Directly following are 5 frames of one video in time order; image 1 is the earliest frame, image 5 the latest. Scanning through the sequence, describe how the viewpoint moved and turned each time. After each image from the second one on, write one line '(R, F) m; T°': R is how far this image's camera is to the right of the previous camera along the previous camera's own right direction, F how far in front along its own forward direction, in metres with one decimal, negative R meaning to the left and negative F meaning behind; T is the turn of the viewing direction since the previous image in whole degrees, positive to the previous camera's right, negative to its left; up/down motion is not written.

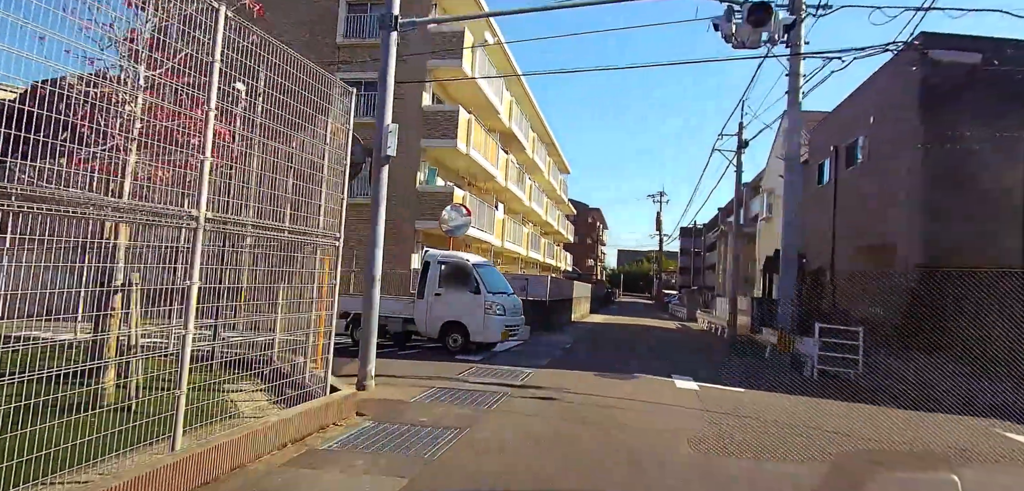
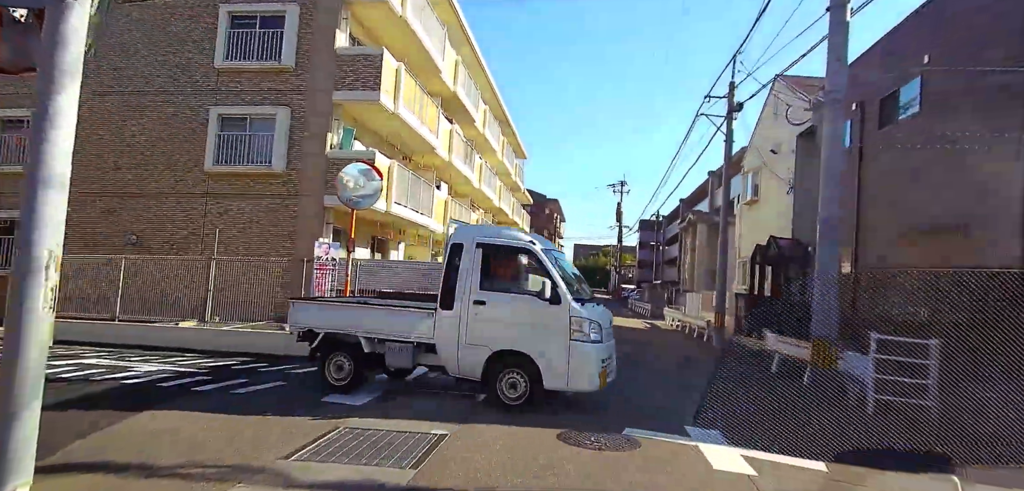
(+0.5, +3.9) m; +5°
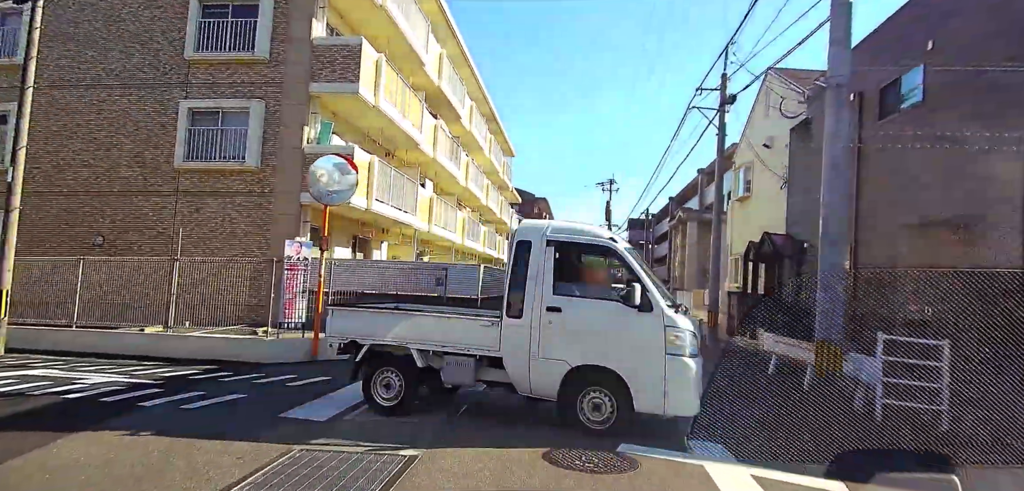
(+0.1, +0.6) m; +1°
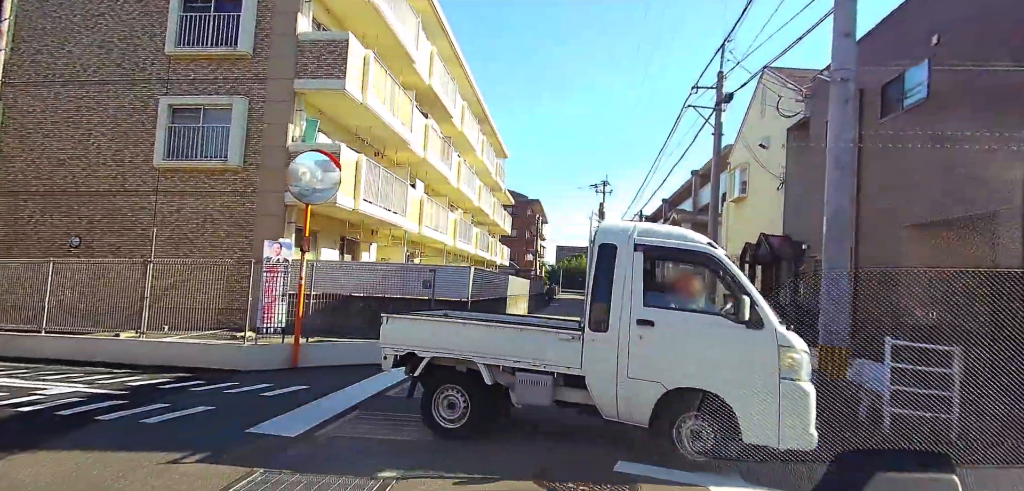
(0.0, +0.4) m; +1°
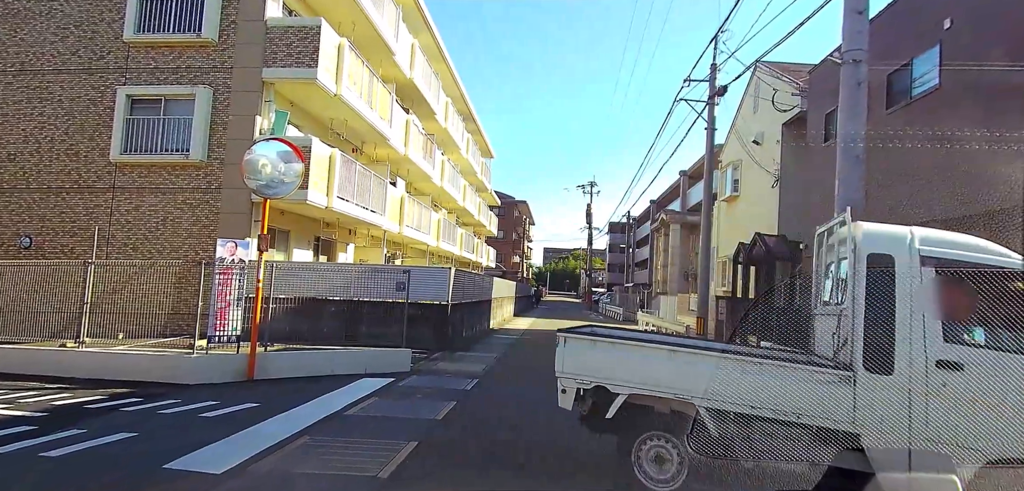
(+0.1, +0.8) m; +1°
